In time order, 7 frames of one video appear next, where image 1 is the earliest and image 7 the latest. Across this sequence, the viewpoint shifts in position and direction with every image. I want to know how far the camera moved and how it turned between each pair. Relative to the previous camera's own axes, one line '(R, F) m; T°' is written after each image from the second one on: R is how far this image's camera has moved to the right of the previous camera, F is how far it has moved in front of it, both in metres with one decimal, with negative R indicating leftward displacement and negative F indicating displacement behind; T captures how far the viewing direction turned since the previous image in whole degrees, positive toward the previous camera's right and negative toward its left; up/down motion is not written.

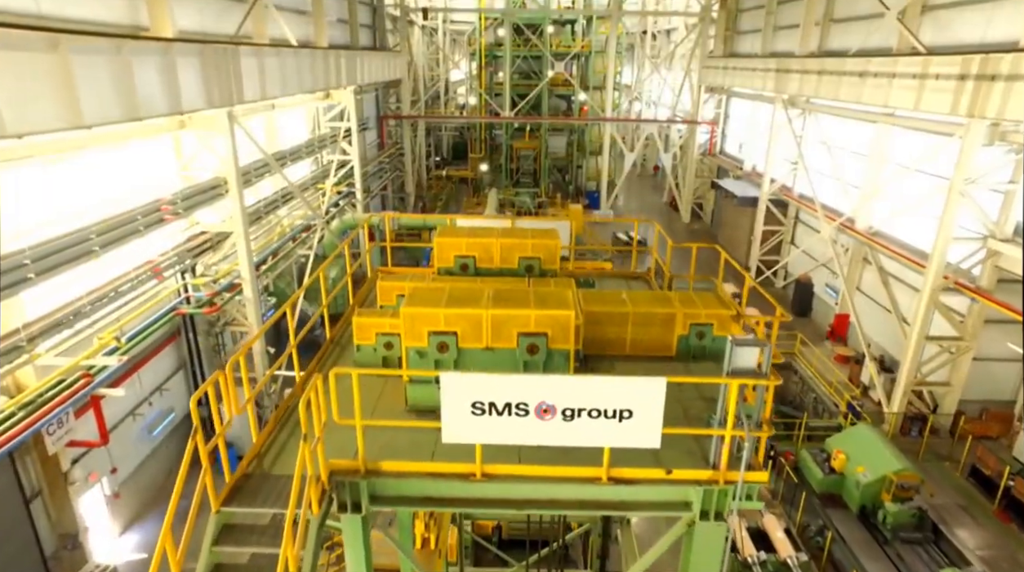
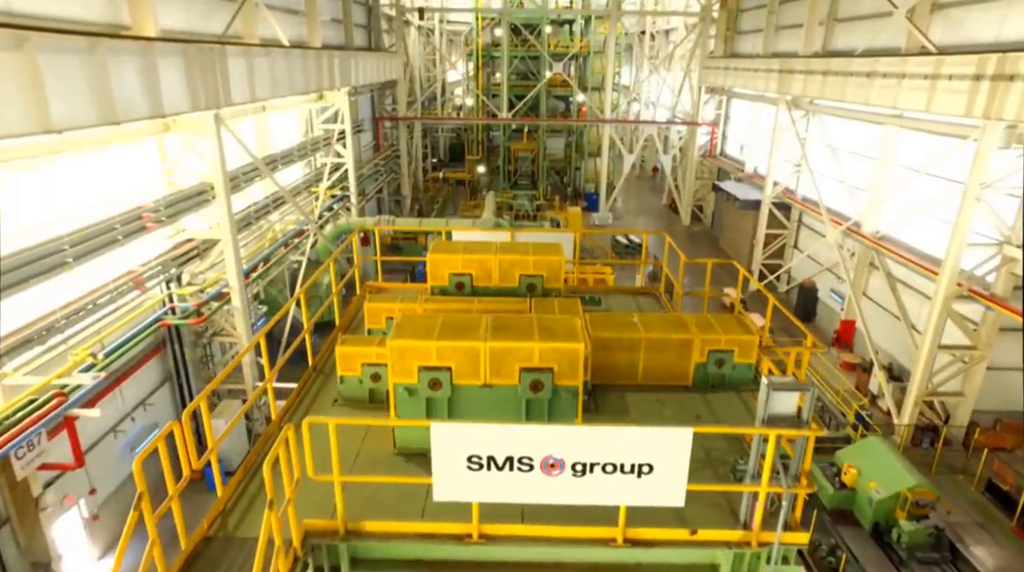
(0.0, +0.4) m; 0°
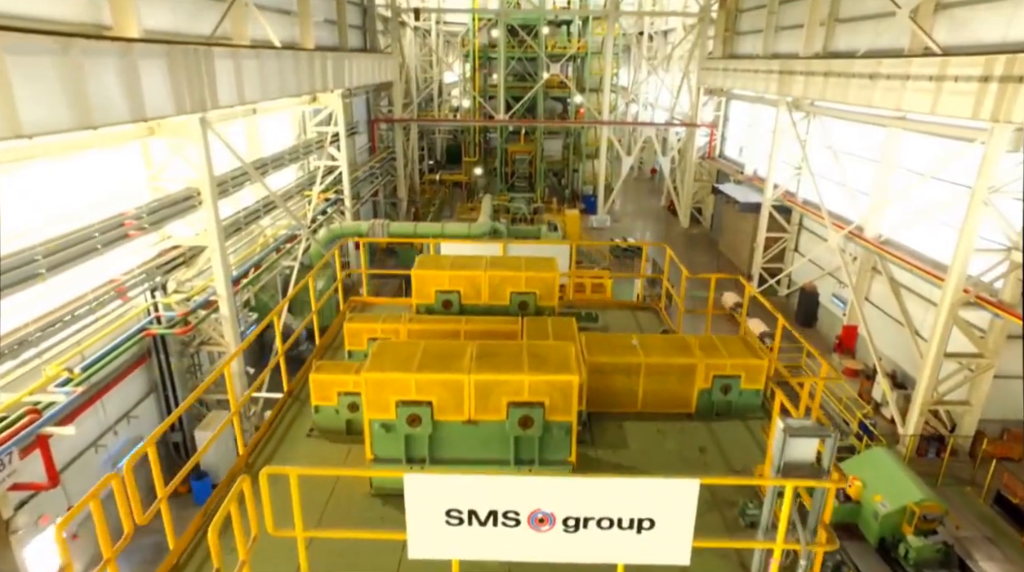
(+0.1, +0.3) m; 0°
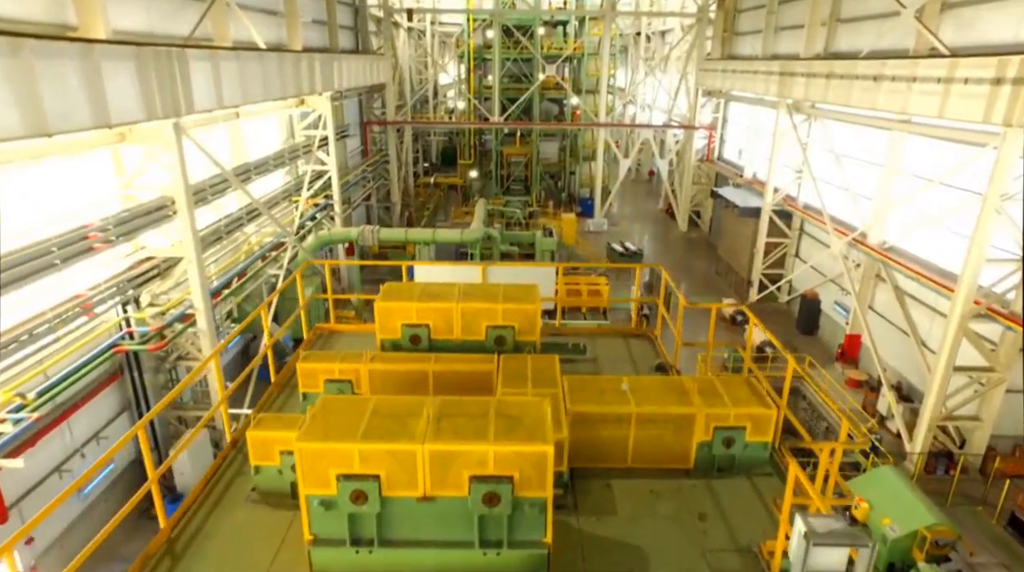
(+0.1, +0.5) m; 0°
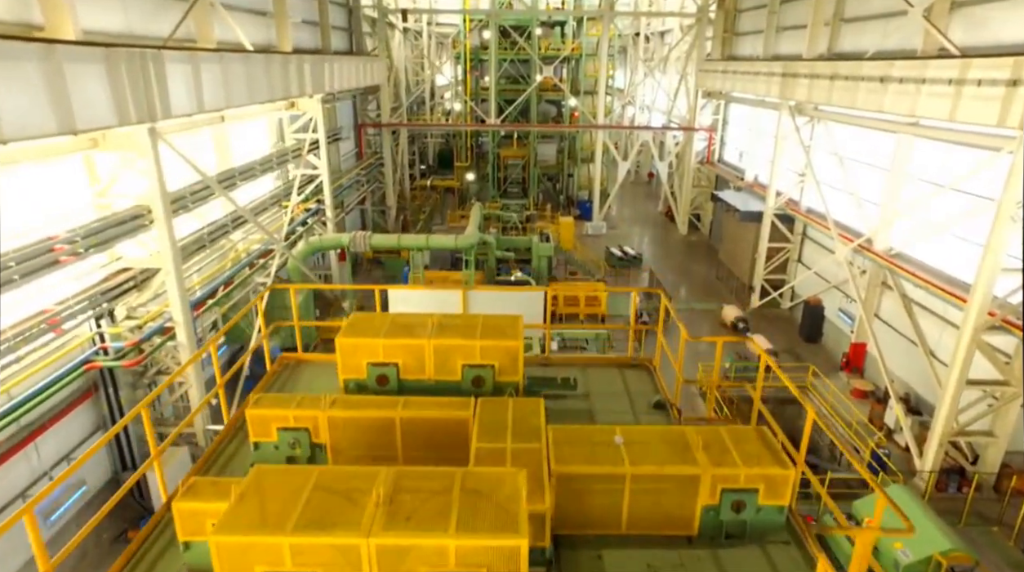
(+0.1, +0.4) m; 0°
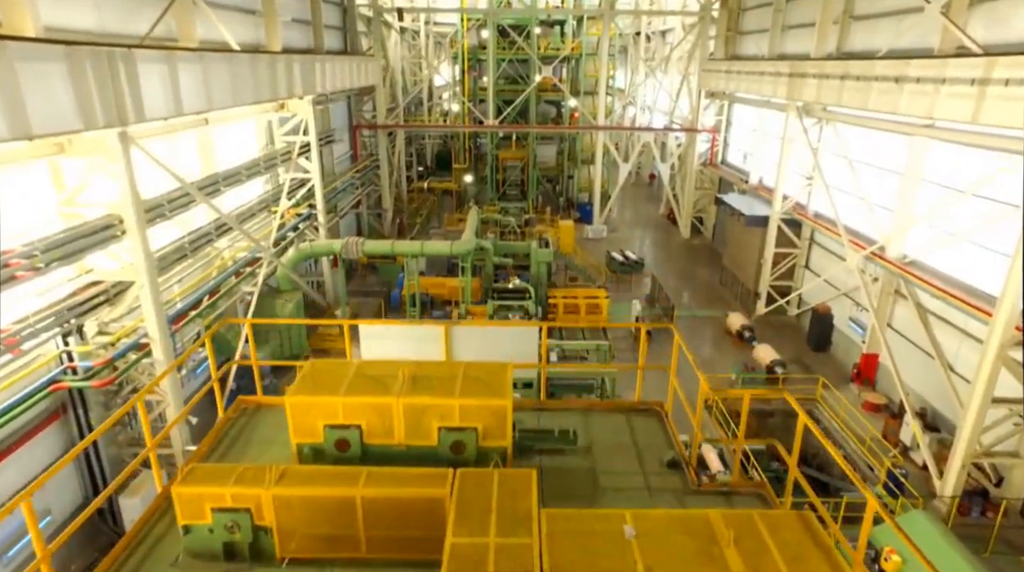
(+0.1, +0.6) m; 0°
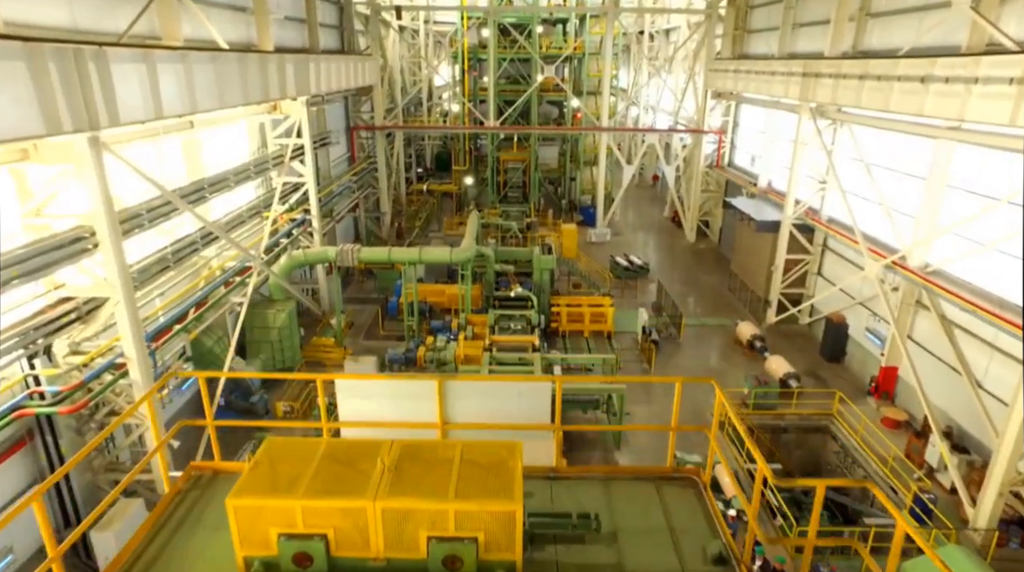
(0.0, +0.6) m; 0°
